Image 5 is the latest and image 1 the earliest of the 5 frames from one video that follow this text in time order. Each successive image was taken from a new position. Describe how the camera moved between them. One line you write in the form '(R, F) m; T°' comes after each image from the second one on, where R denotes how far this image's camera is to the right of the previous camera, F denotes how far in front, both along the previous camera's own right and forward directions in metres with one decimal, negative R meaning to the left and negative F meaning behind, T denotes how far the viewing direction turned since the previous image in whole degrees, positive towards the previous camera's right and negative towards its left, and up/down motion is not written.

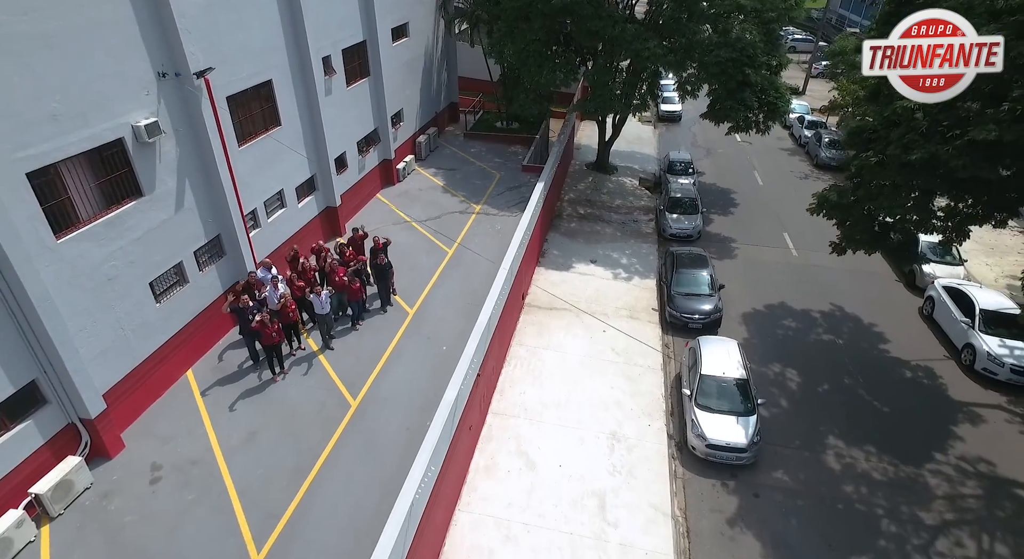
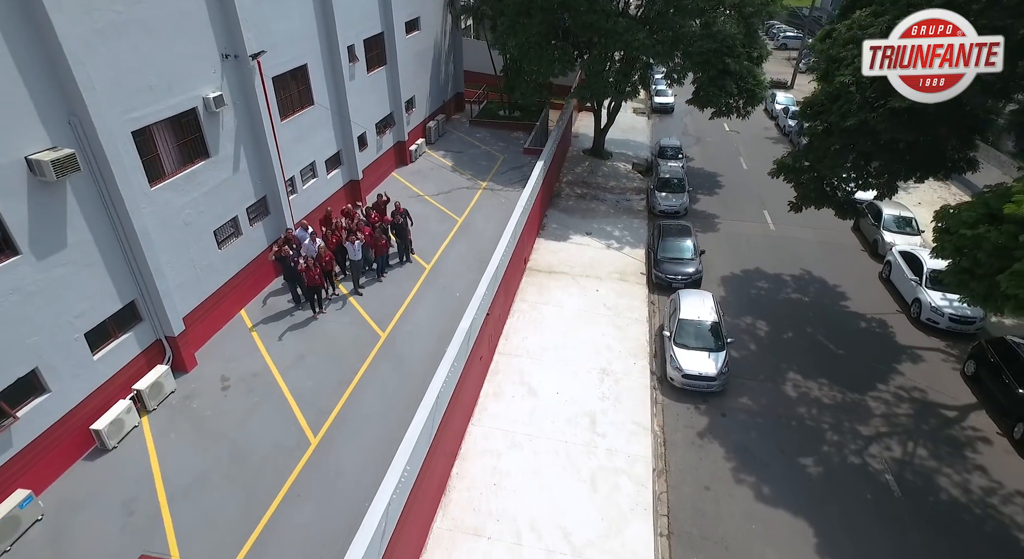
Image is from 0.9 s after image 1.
(-0.1, -1.8) m; 0°
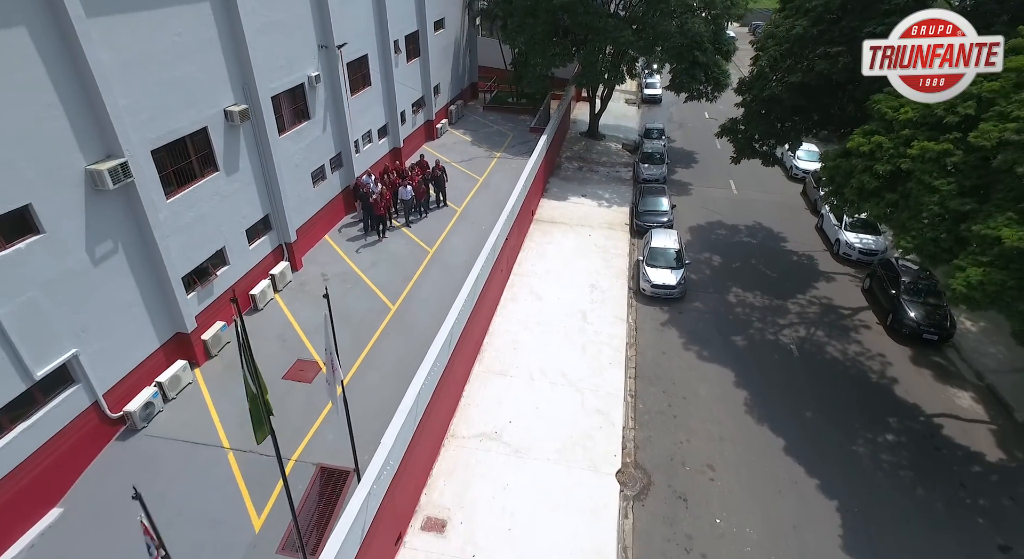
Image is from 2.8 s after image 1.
(-0.4, -4.3) m; 0°
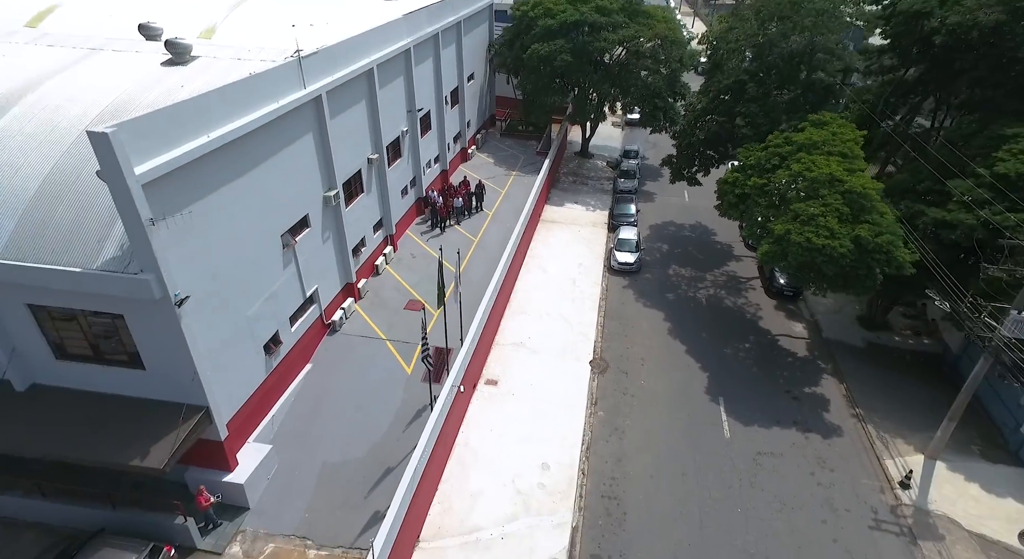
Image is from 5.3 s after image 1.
(-0.7, -8.8) m; 0°
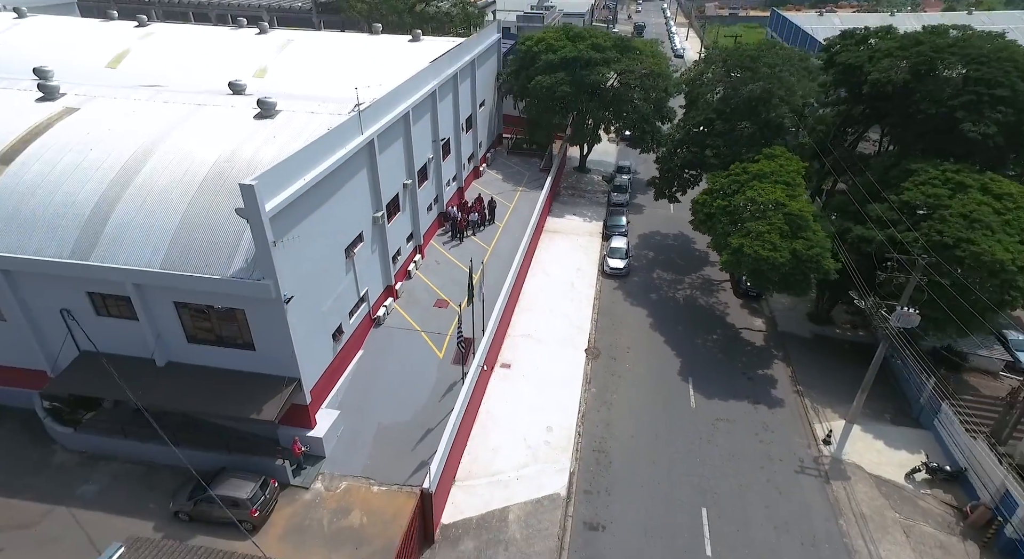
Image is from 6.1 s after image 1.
(-0.4, -4.4) m; 0°
